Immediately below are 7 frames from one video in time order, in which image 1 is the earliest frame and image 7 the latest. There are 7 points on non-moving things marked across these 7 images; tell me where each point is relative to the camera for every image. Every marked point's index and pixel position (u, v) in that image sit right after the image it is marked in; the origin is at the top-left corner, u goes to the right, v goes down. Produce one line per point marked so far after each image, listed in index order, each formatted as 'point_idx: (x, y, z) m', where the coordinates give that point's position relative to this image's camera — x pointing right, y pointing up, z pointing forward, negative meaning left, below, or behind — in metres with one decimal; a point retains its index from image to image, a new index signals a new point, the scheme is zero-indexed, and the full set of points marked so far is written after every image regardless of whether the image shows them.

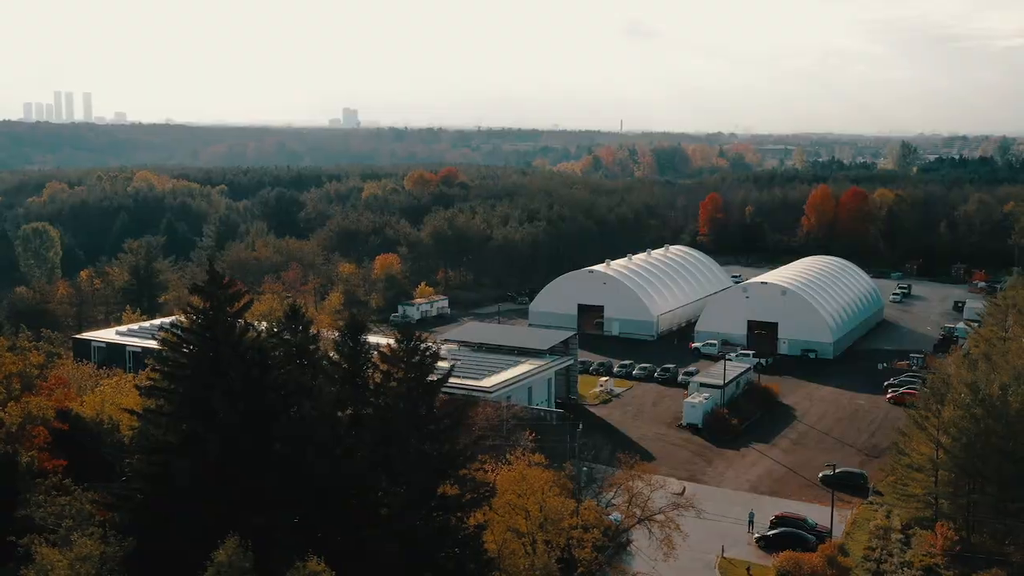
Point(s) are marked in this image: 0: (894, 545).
0: (+8.1, -5.5, +20.0) m
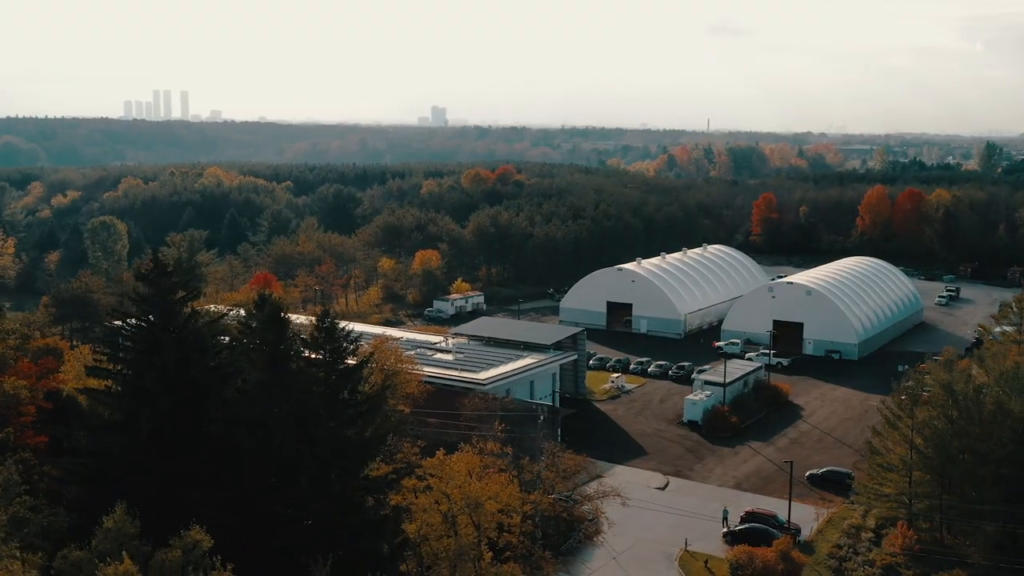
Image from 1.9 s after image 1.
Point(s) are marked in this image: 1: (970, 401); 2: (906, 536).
0: (+7.4, -5.5, +19.9) m
1: (+9.4, -2.3, +19.2) m
2: (+8.1, -5.1, +19.3) m
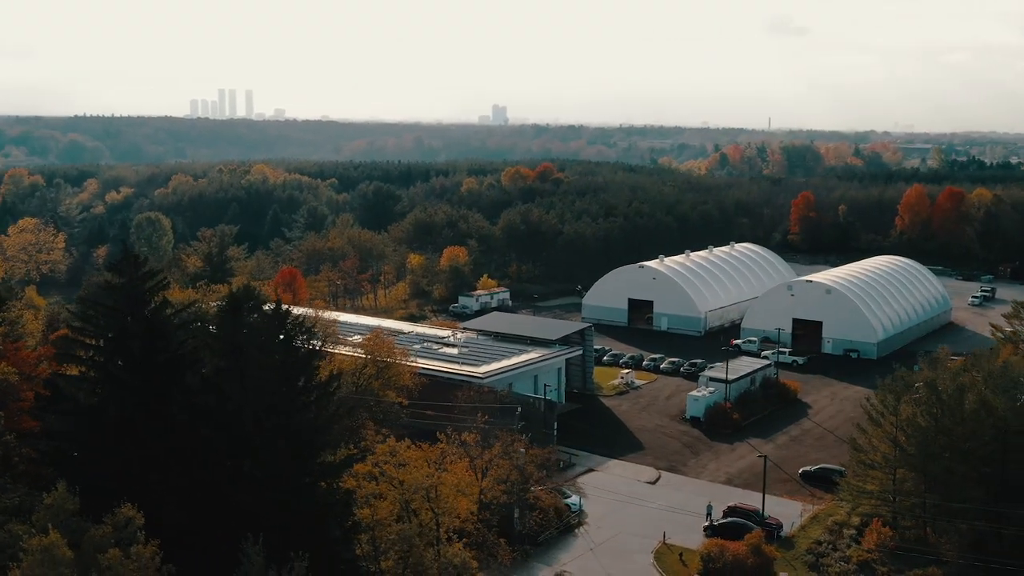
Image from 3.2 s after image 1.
0: (+7.0, -5.4, +19.8) m
1: (+9.0, -2.3, +19.1) m
2: (+7.6, -5.1, +19.2) m
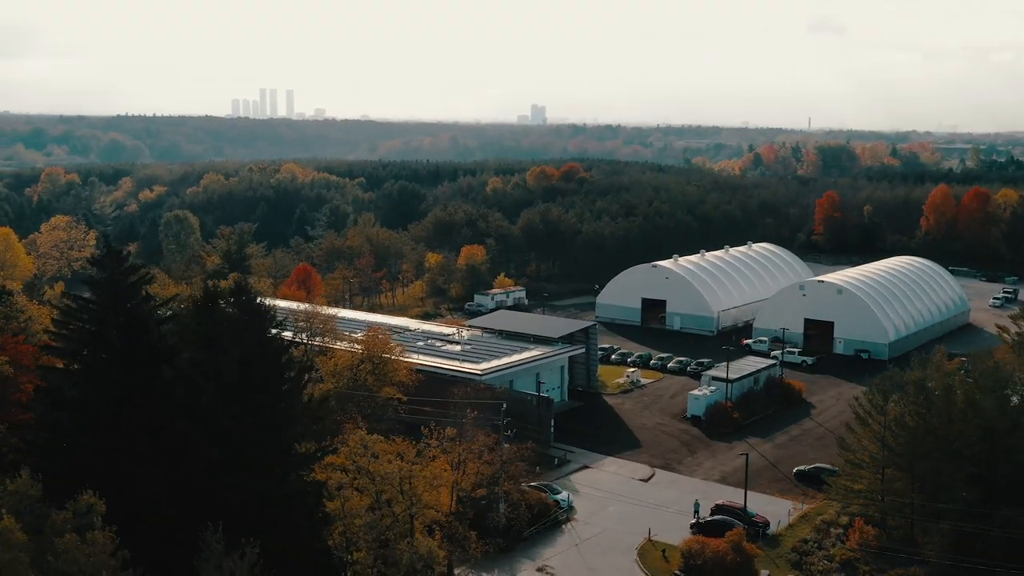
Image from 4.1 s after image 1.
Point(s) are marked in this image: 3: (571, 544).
0: (+6.7, -5.3, +19.8) m
1: (+8.7, -2.2, +19.0) m
2: (+7.3, -5.0, +19.2) m
3: (+1.2, -5.3, +19.4) m
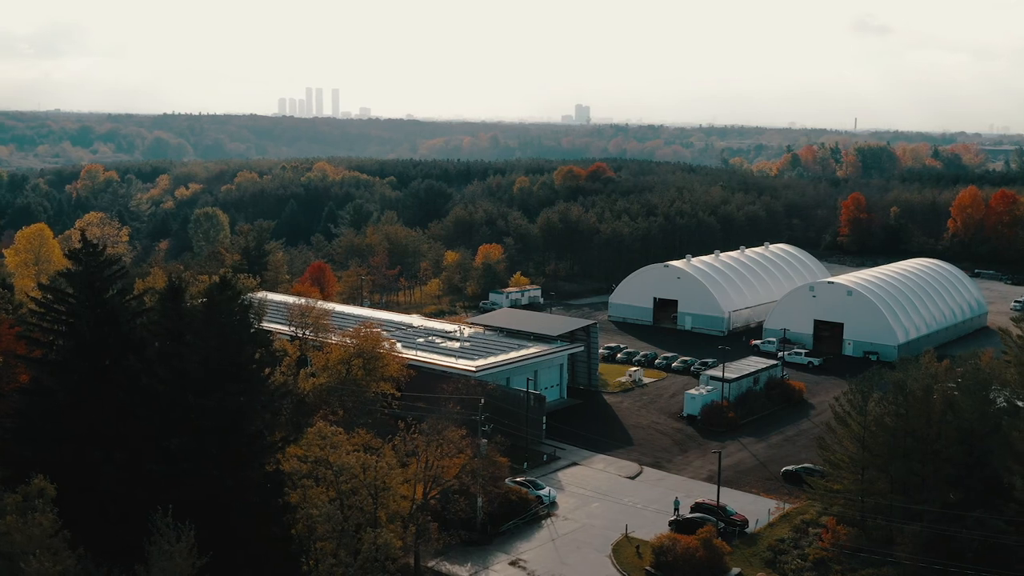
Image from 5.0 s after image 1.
0: (+6.2, -5.3, +19.8) m
1: (+8.2, -2.2, +19.0) m
2: (+6.8, -5.0, +19.2) m
3: (+0.8, -5.3, +19.6) m
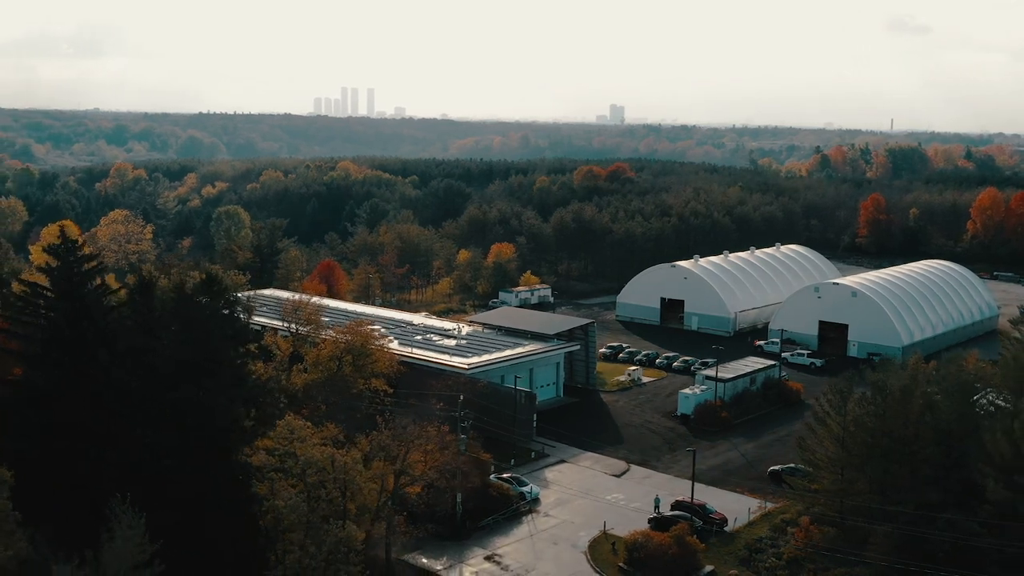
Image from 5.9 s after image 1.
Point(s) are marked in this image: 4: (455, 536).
0: (+5.7, -5.3, +19.8) m
1: (+7.8, -2.3, +19.0) m
2: (+6.4, -5.0, +19.2) m
3: (+0.3, -5.2, +19.7) m
4: (-1.2, -5.2, +19.3) m
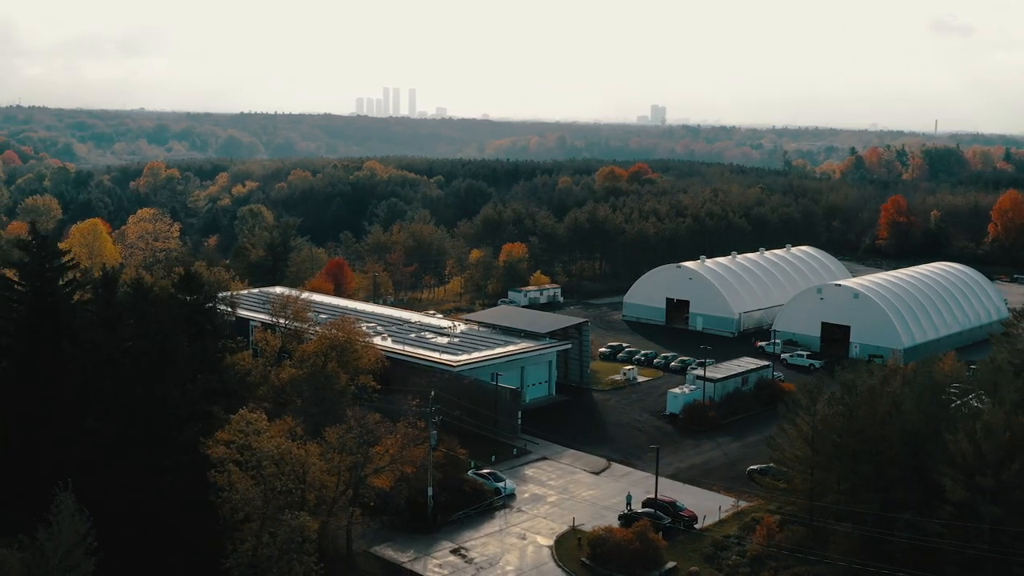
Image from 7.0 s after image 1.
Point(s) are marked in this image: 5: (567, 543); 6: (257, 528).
0: (+5.1, -5.3, +20.0) m
1: (+7.2, -2.3, +19.1) m
2: (+5.7, -5.0, +19.4) m
3: (-0.3, -5.2, +20.0) m
4: (-1.8, -5.1, +19.6) m
5: (+1.2, -5.3, +19.4) m
6: (-4.0, -3.8, +14.8) m
